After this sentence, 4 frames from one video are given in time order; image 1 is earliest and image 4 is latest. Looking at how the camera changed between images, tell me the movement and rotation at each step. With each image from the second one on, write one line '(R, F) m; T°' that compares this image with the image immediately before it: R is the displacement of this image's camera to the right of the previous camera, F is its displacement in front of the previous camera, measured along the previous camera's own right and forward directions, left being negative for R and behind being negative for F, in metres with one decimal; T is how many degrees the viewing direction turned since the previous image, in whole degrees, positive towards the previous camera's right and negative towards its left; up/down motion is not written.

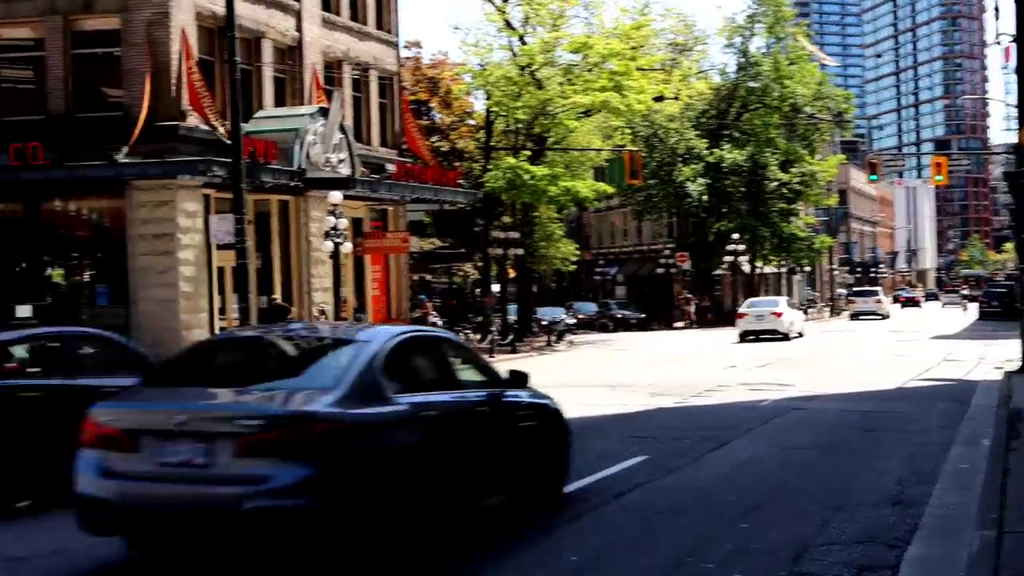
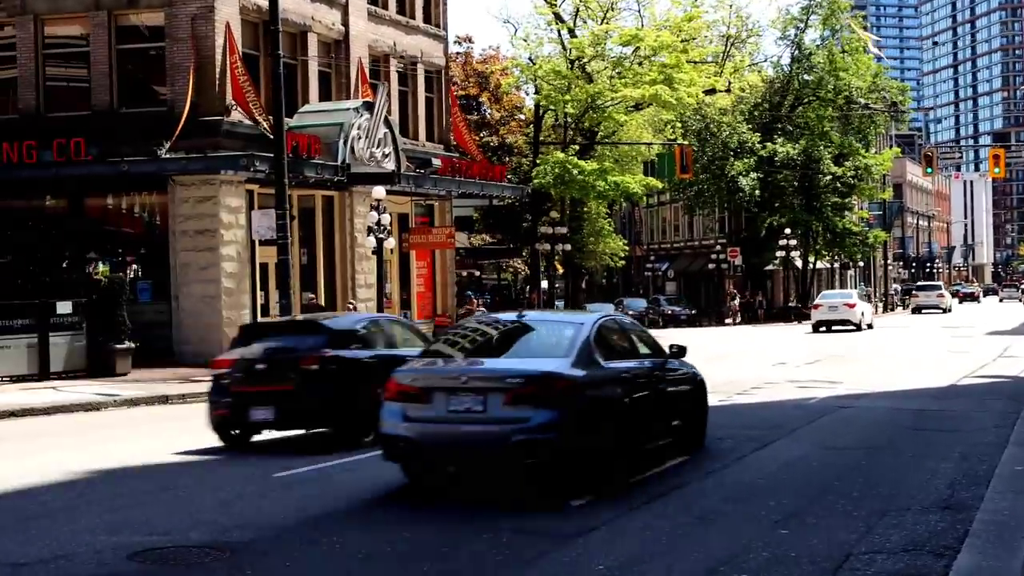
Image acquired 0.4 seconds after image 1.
(+0.1, +0.4) m; -2°
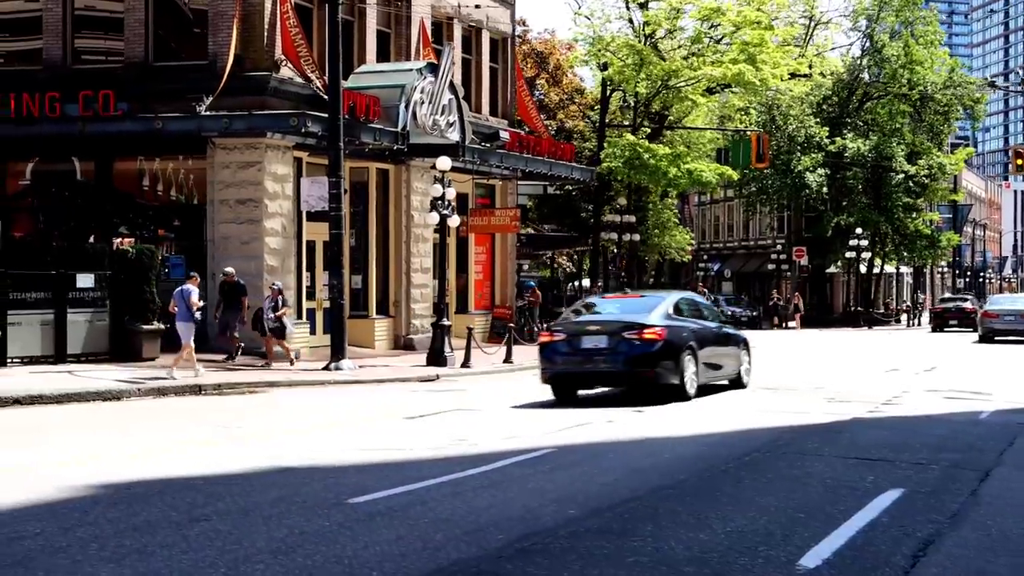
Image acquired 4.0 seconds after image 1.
(-0.7, +3.1) m; -1°
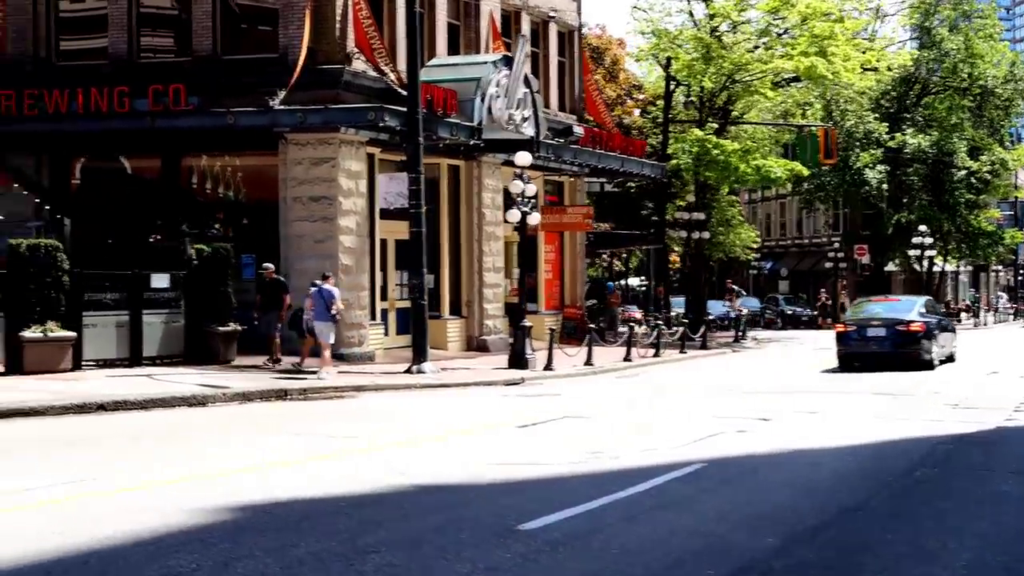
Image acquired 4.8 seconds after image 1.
(-0.7, +0.8) m; -1°
